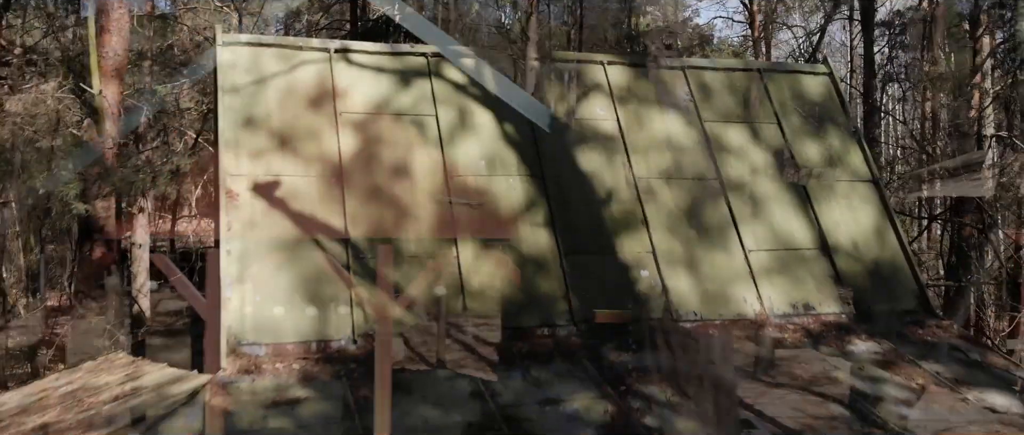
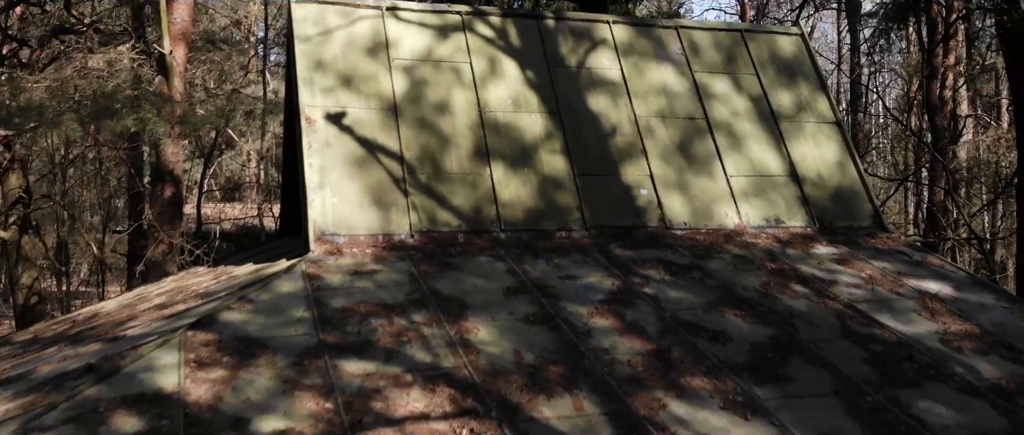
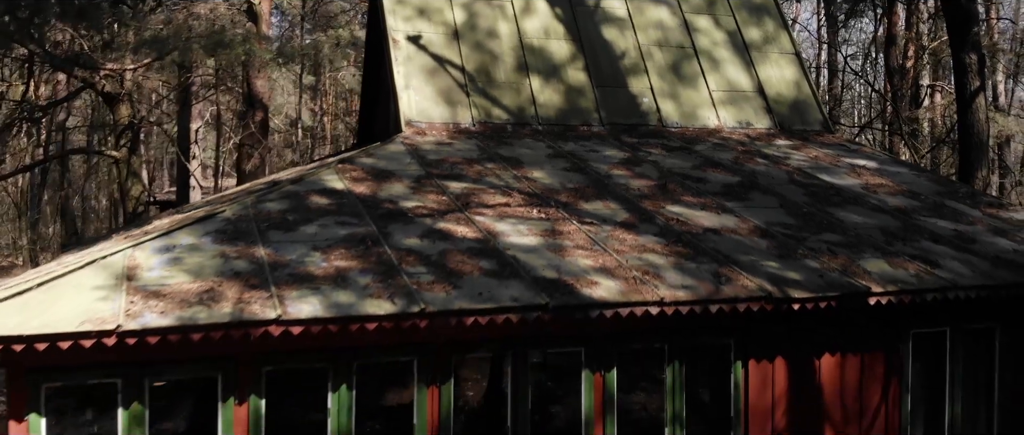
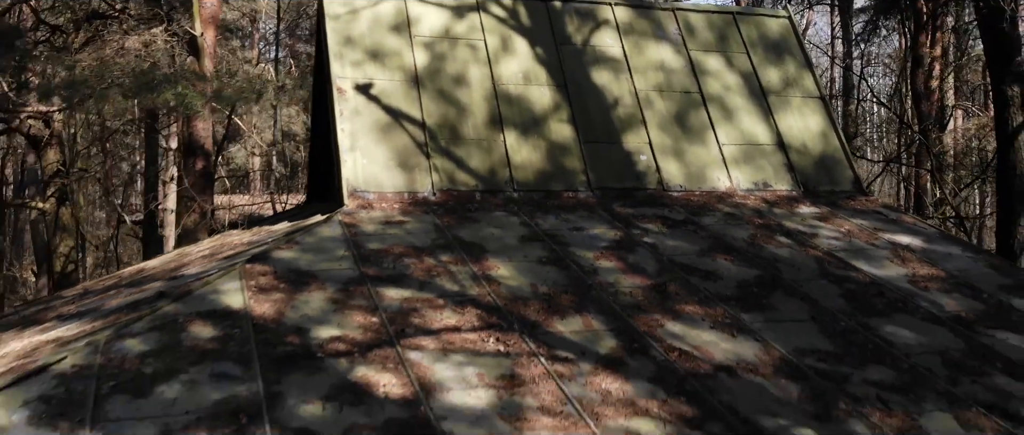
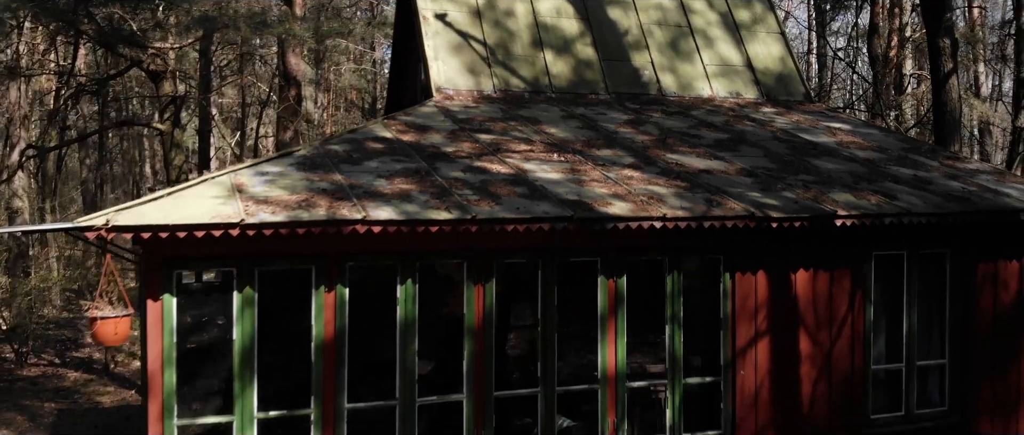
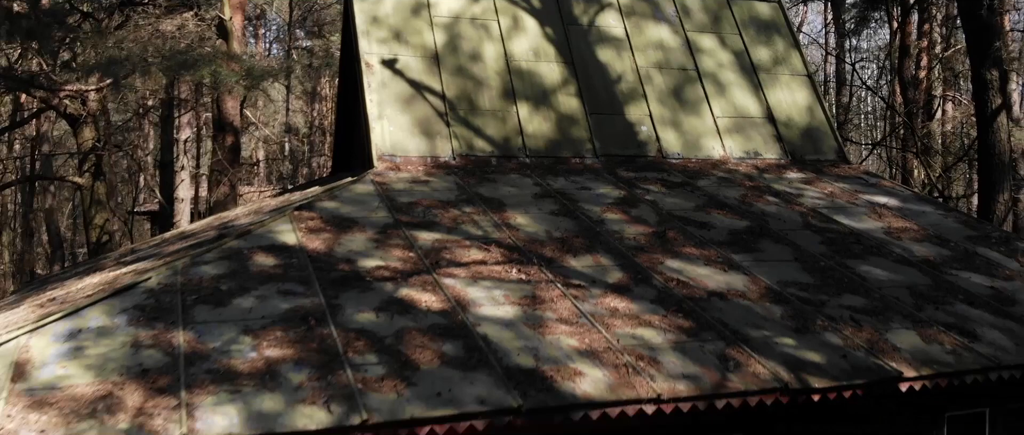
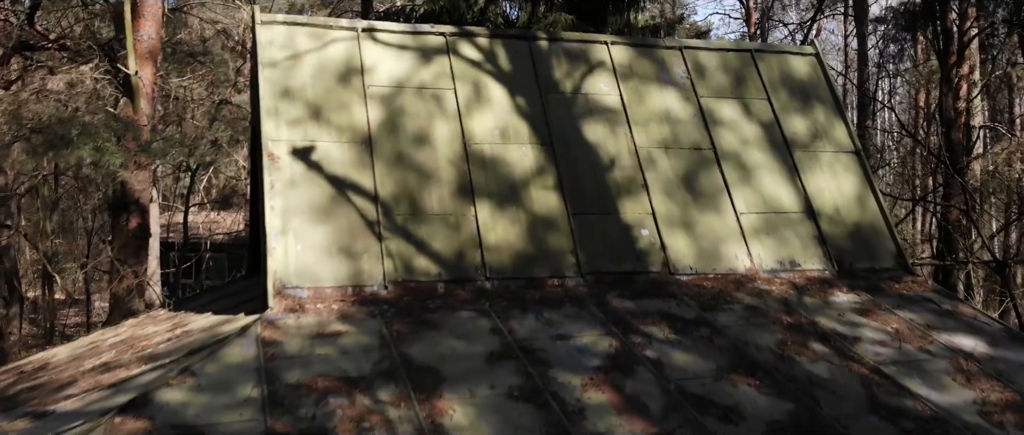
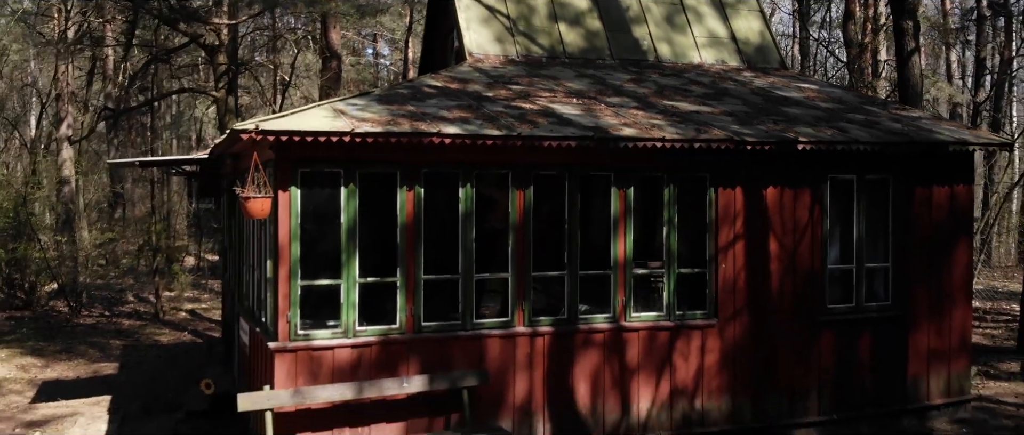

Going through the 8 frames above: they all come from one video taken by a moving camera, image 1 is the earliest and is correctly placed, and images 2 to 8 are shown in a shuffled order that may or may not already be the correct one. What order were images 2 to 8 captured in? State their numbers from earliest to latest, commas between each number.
7, 2, 4, 6, 3, 5, 8
